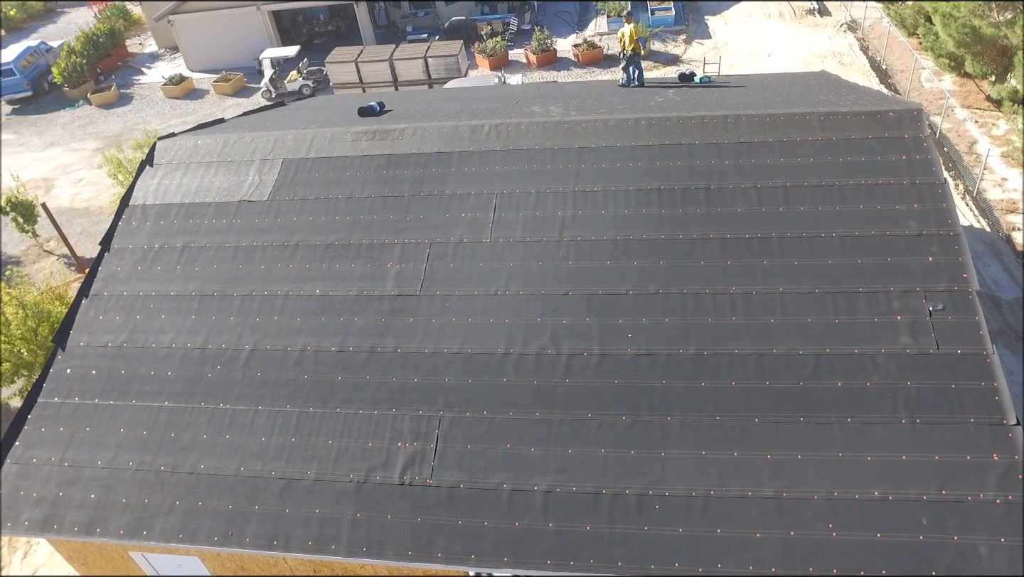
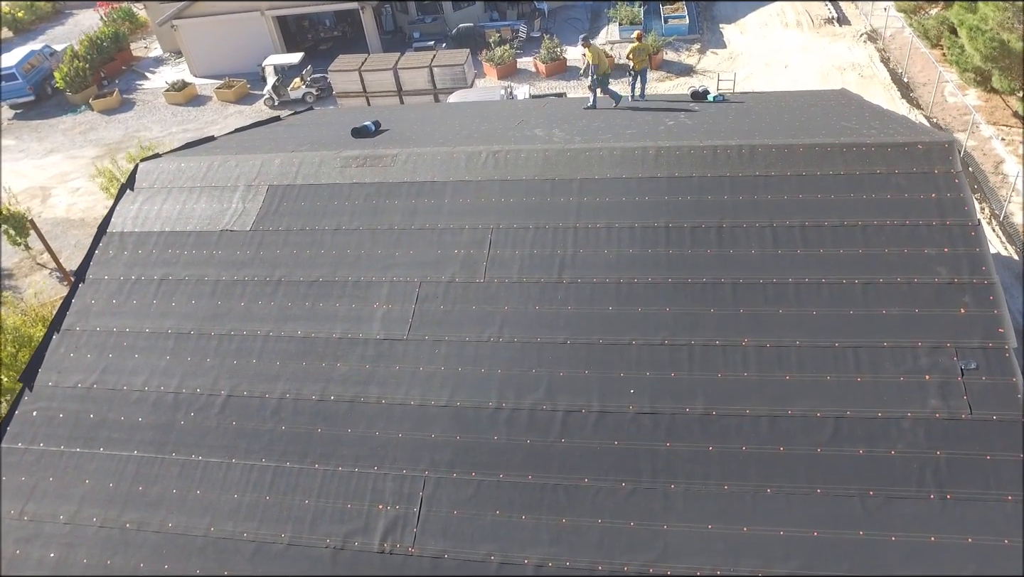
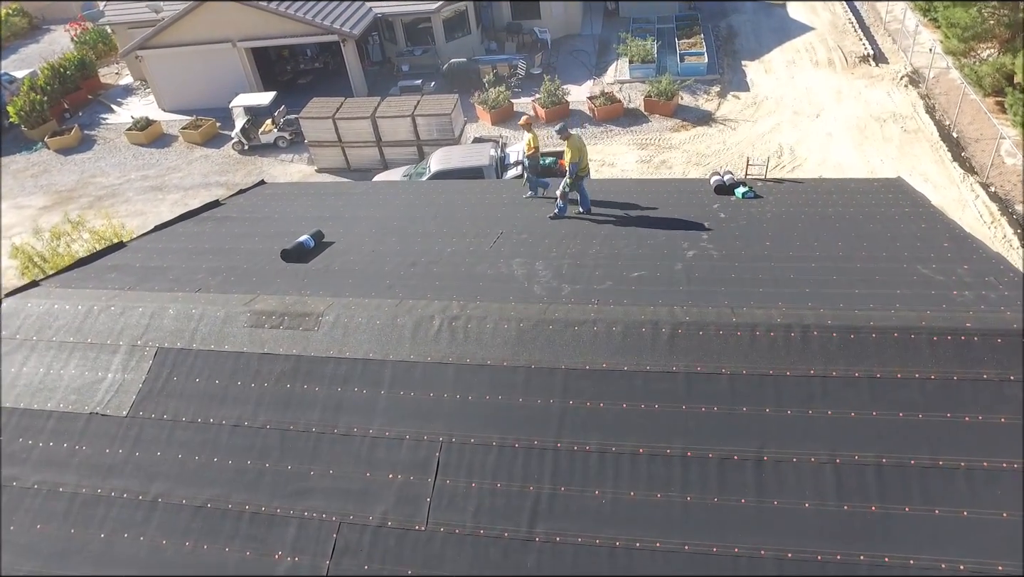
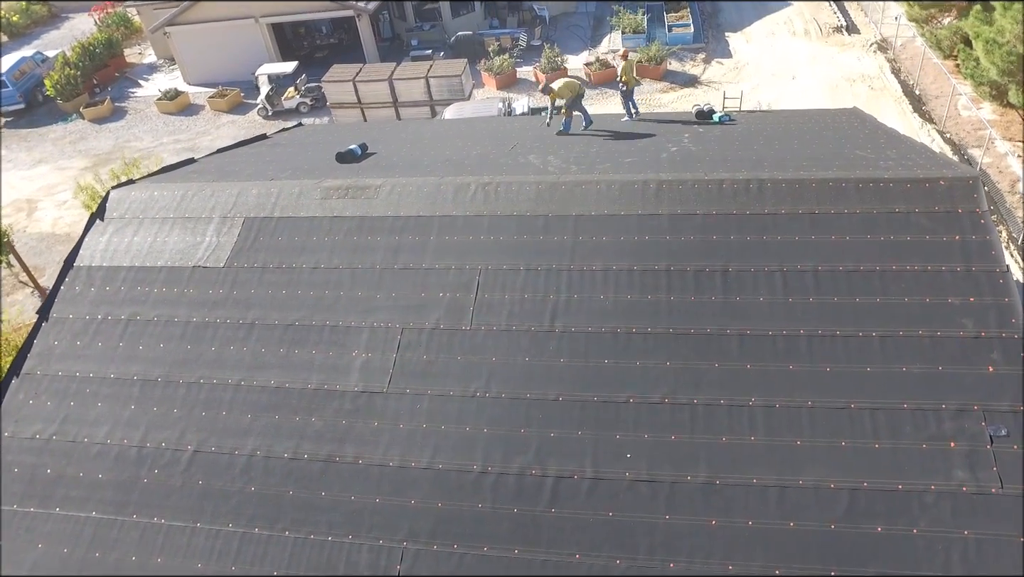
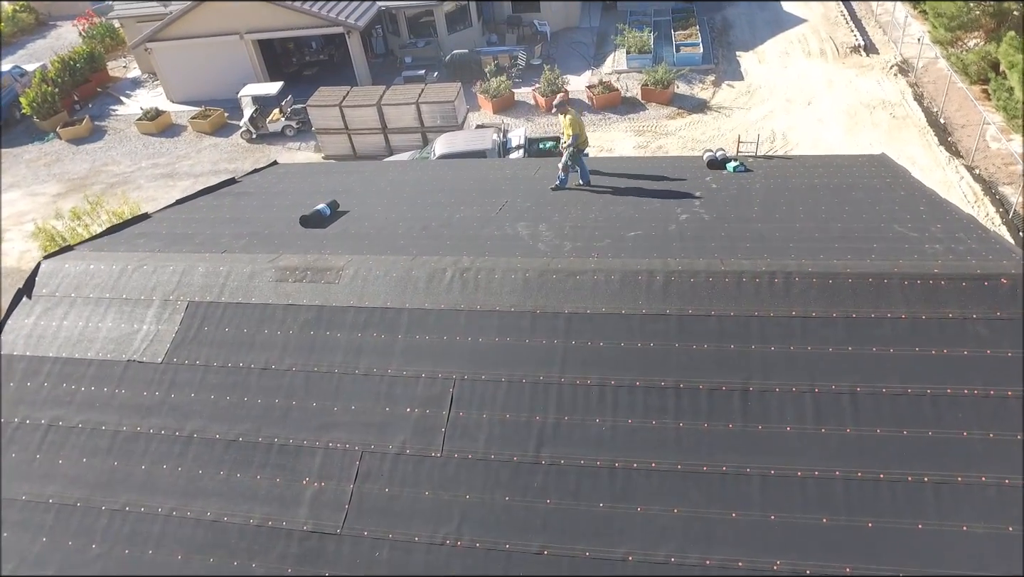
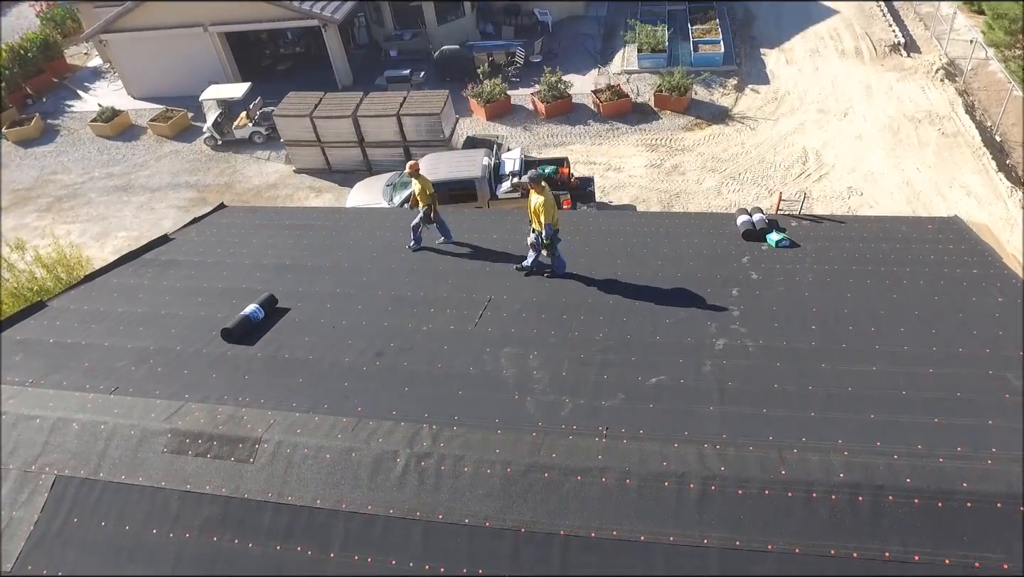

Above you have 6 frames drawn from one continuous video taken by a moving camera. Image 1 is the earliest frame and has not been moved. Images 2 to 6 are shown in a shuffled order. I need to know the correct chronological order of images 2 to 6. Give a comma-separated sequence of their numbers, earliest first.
2, 4, 5, 3, 6
